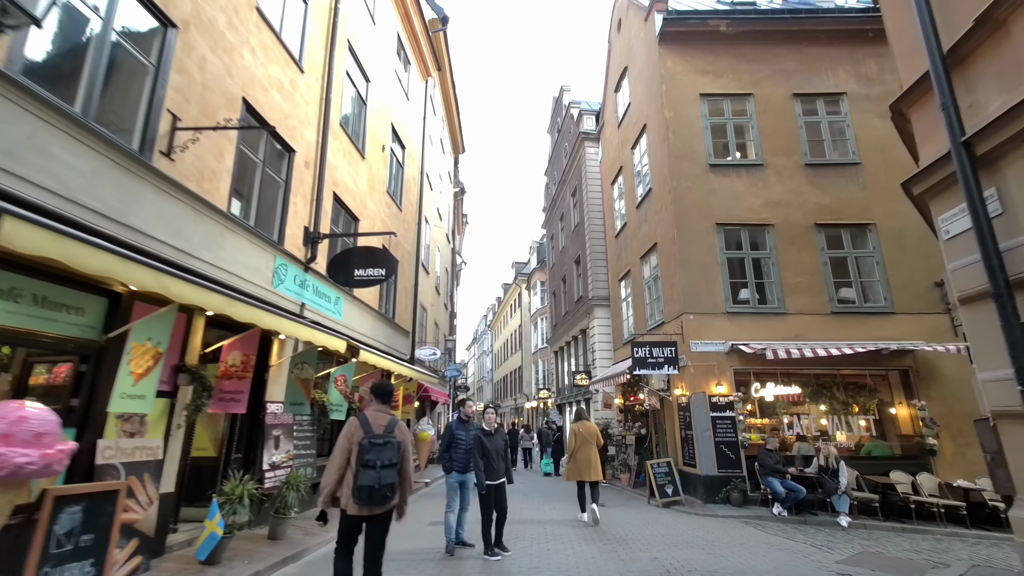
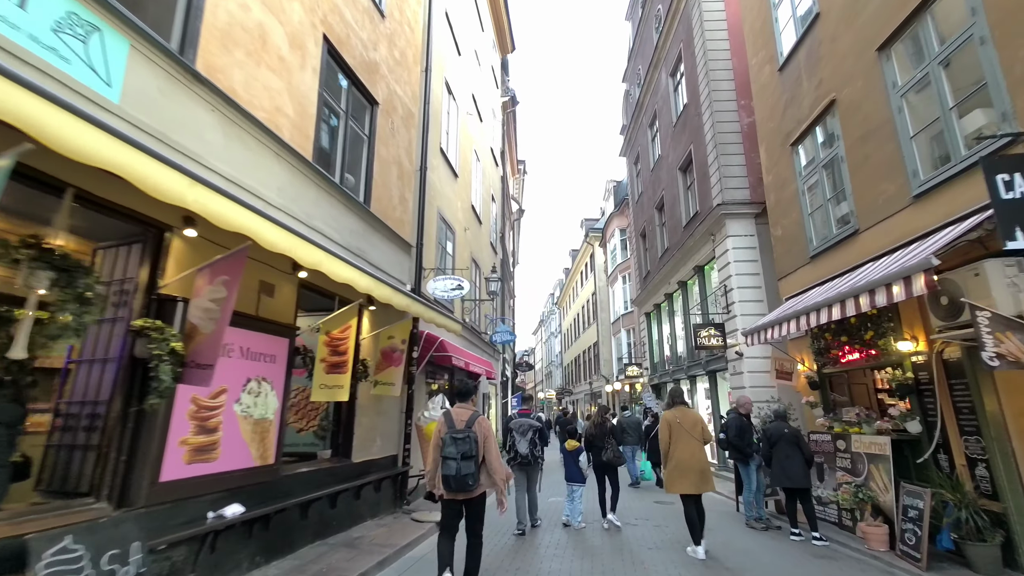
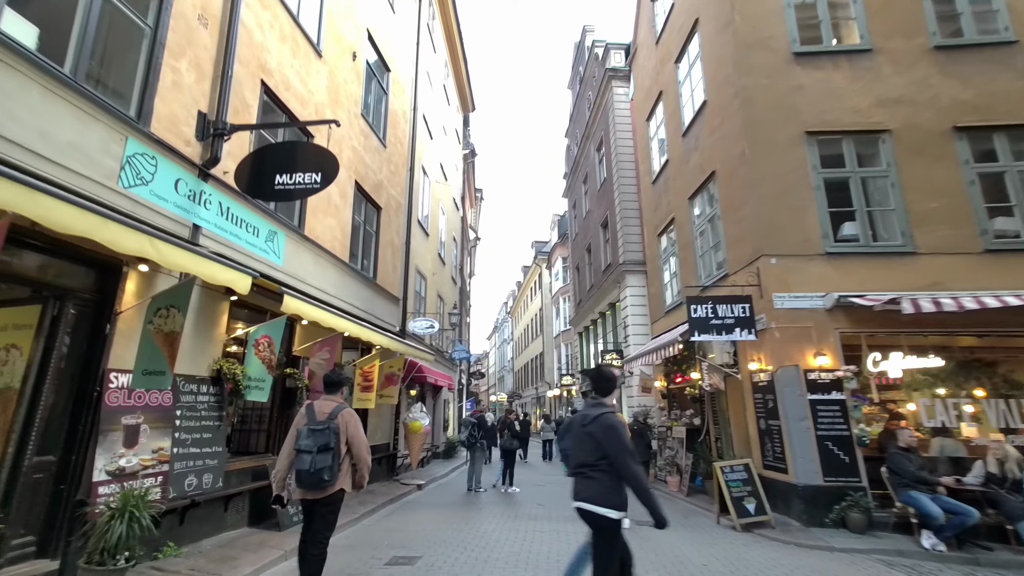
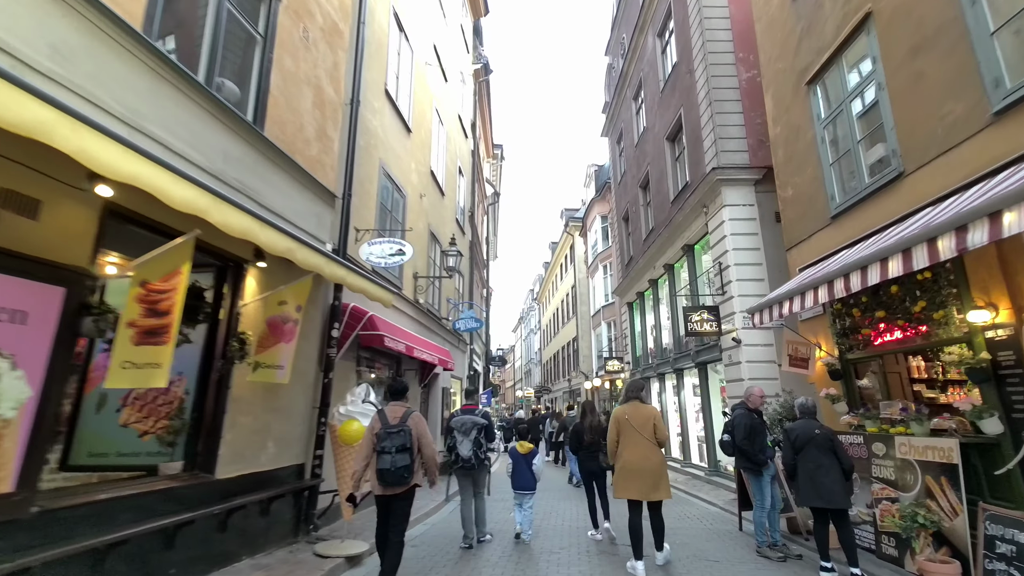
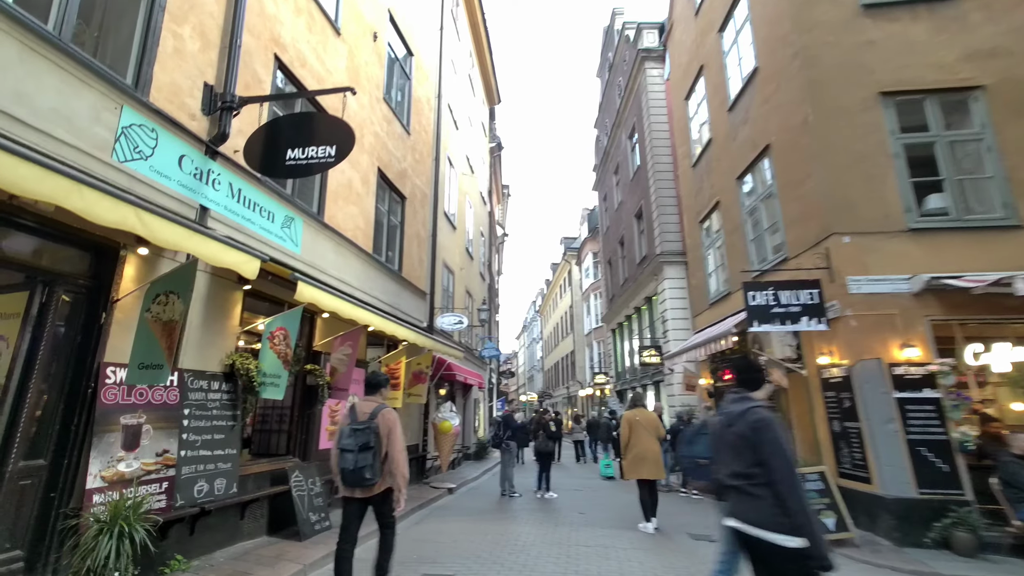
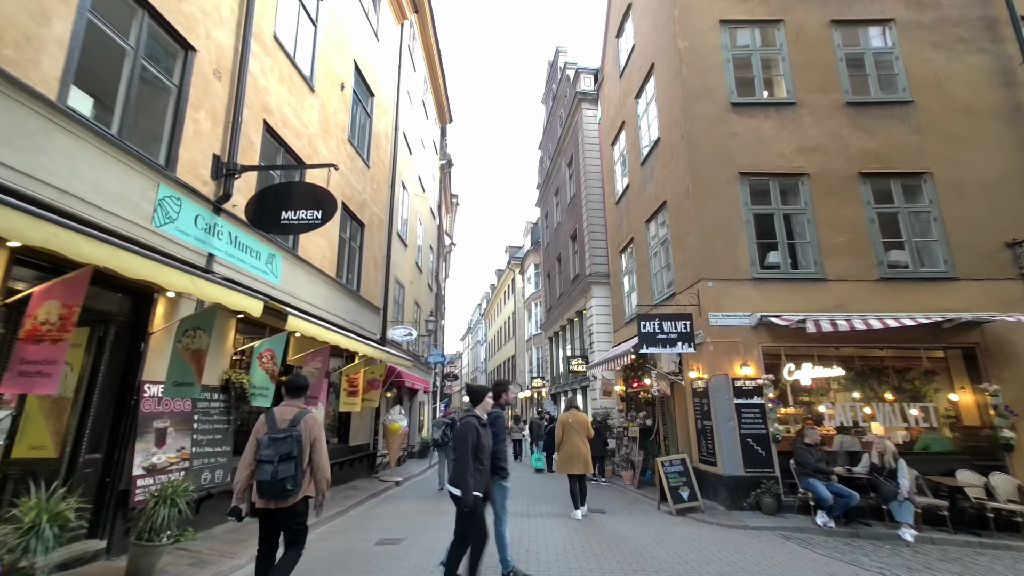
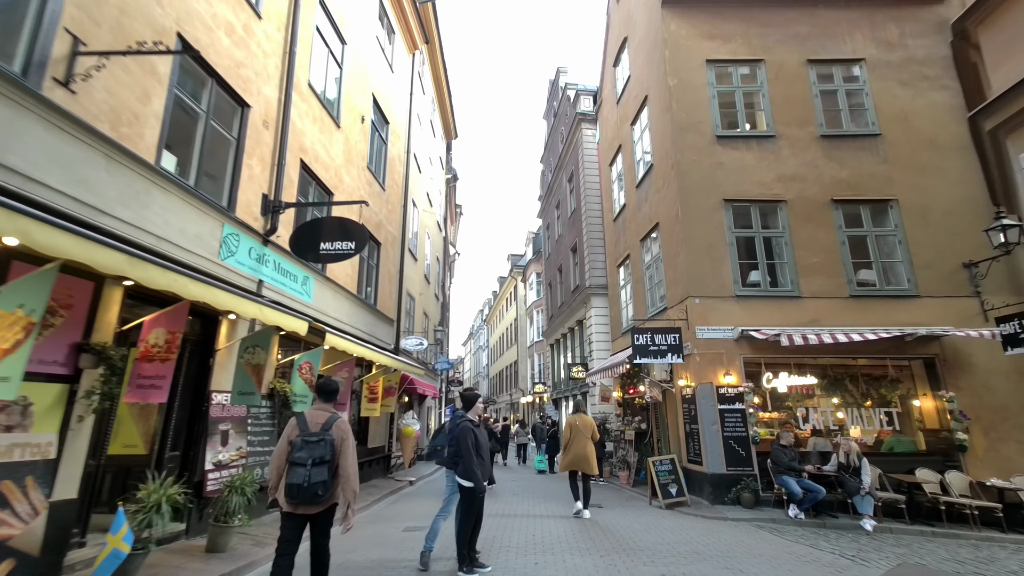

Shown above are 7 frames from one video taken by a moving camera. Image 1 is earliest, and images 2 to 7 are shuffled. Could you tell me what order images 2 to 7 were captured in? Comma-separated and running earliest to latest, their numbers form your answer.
7, 6, 3, 5, 2, 4
